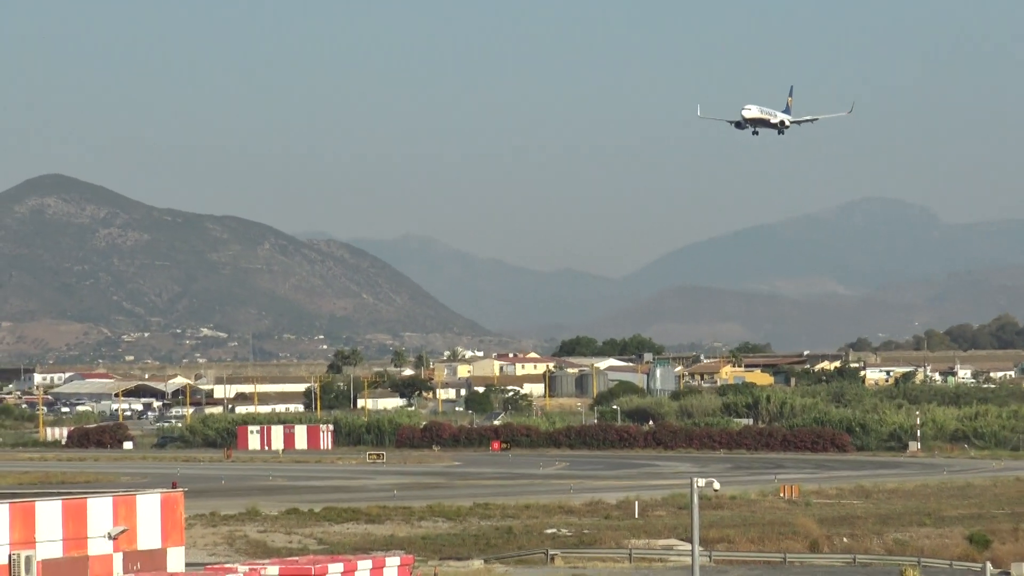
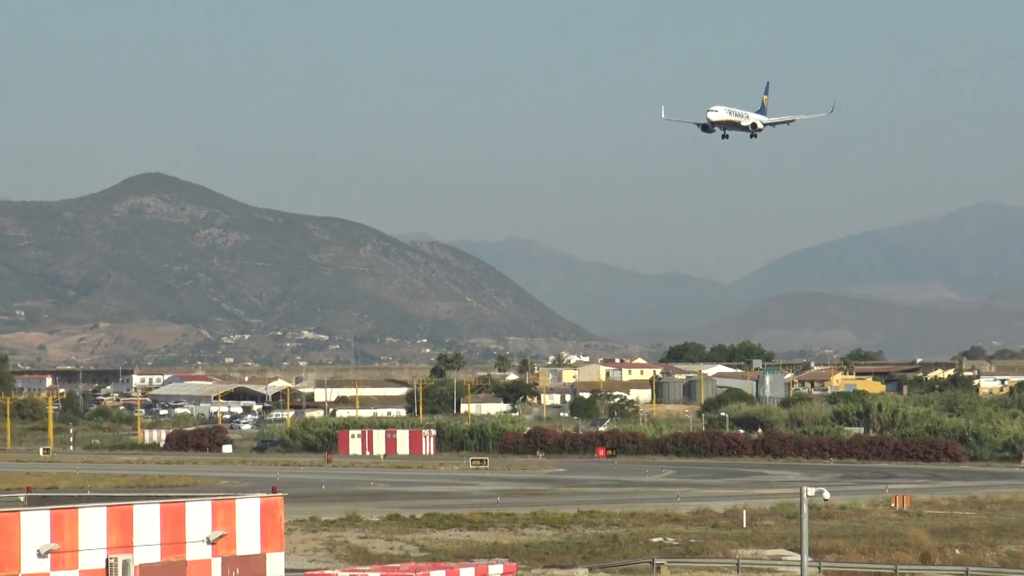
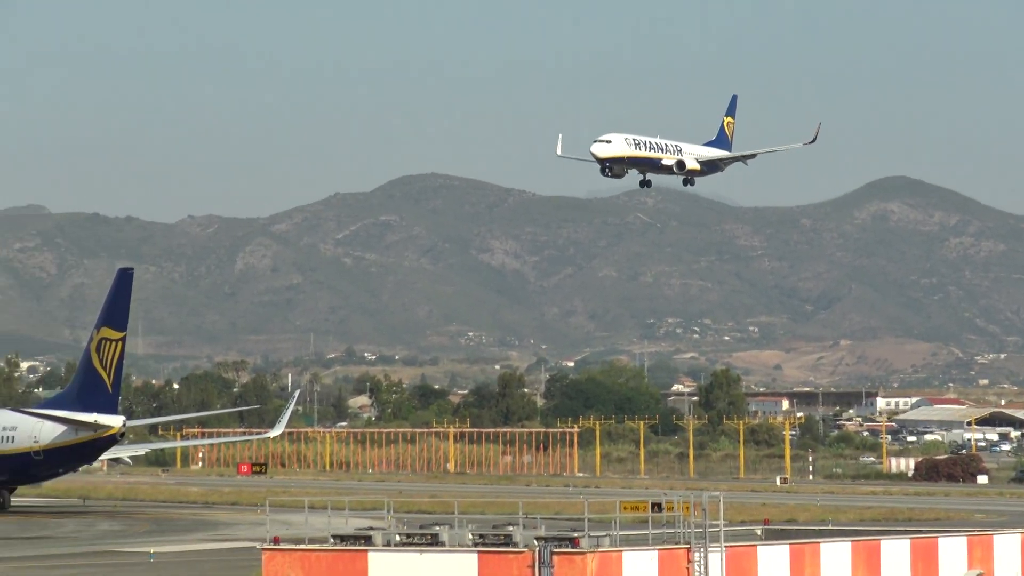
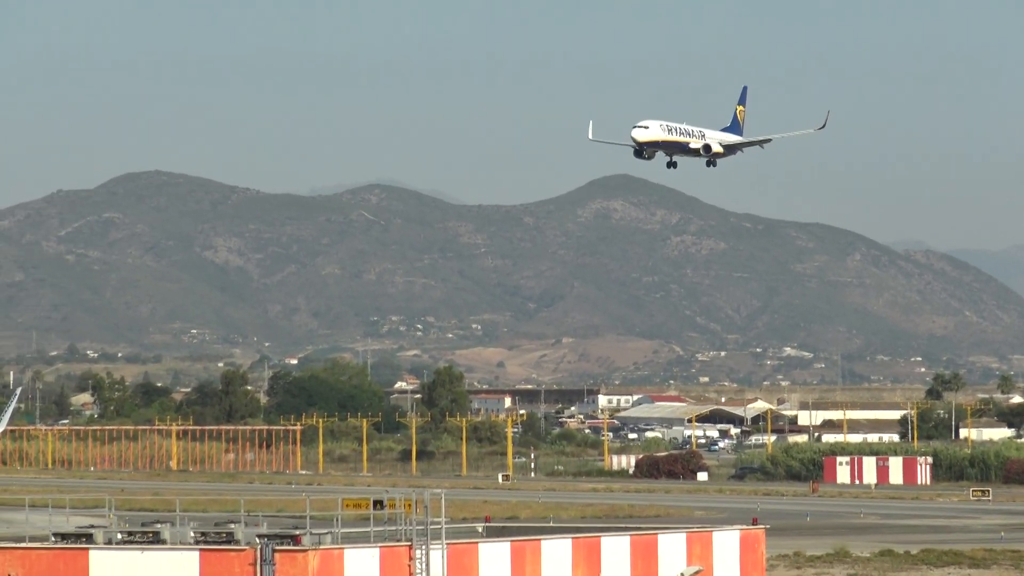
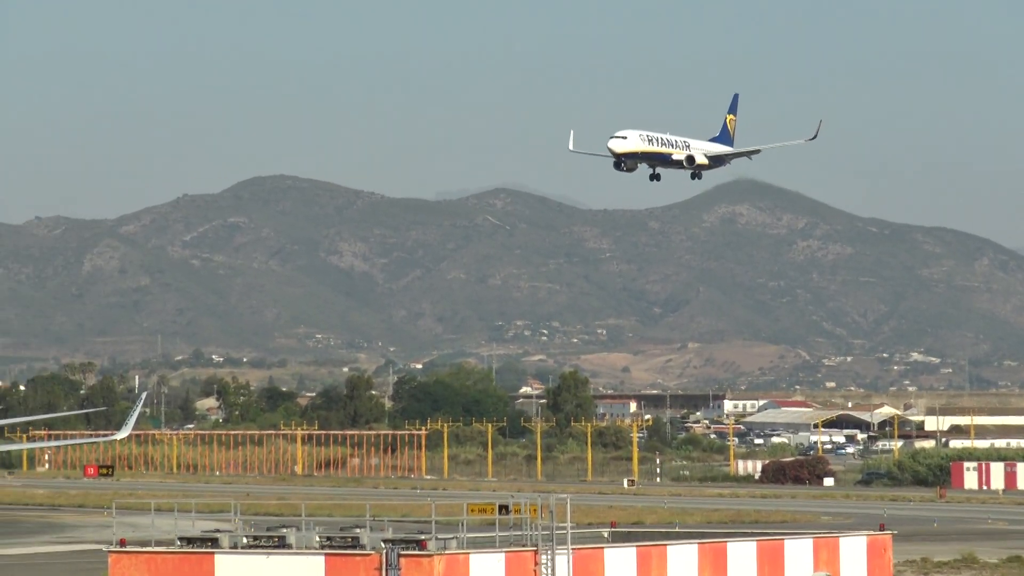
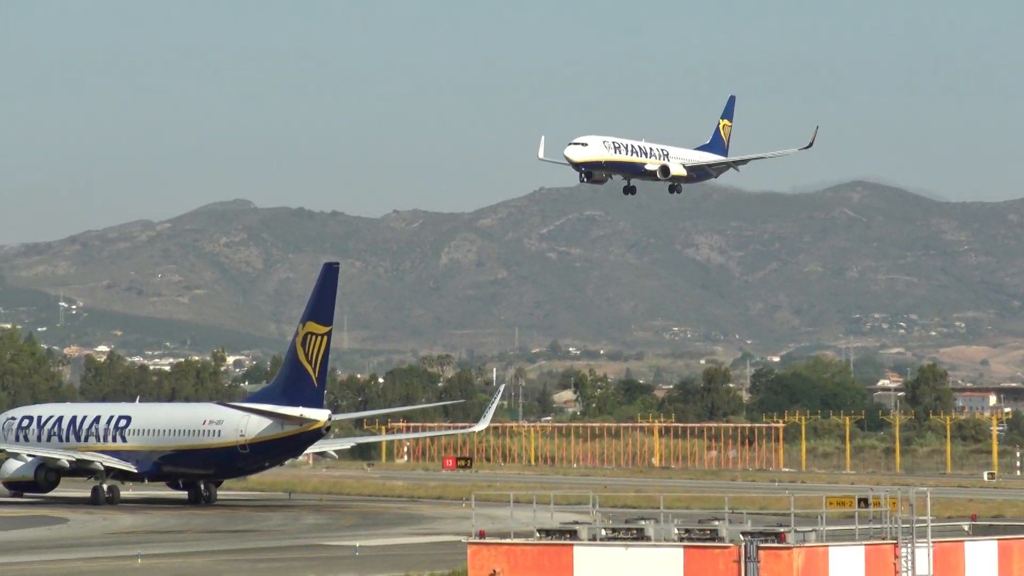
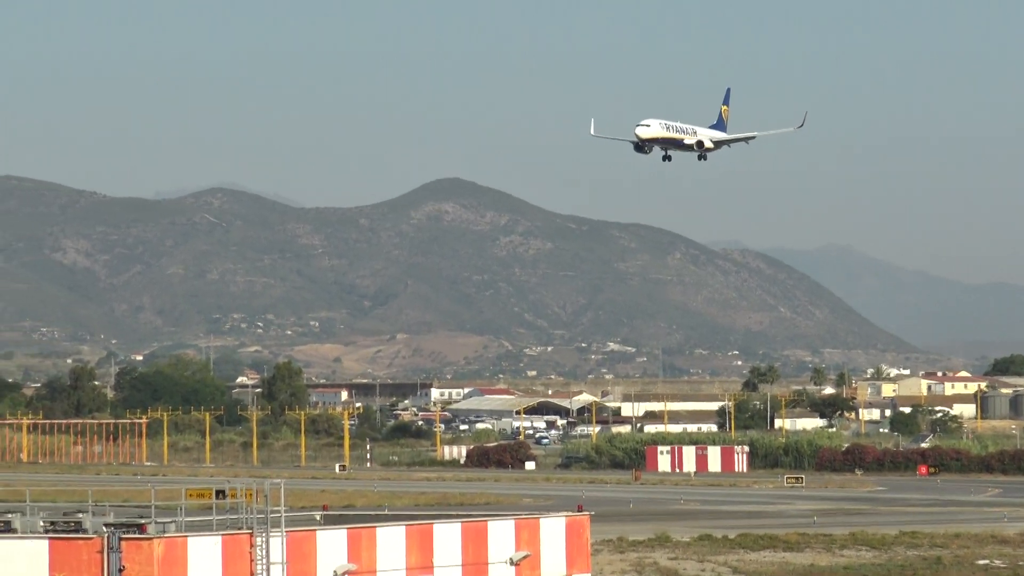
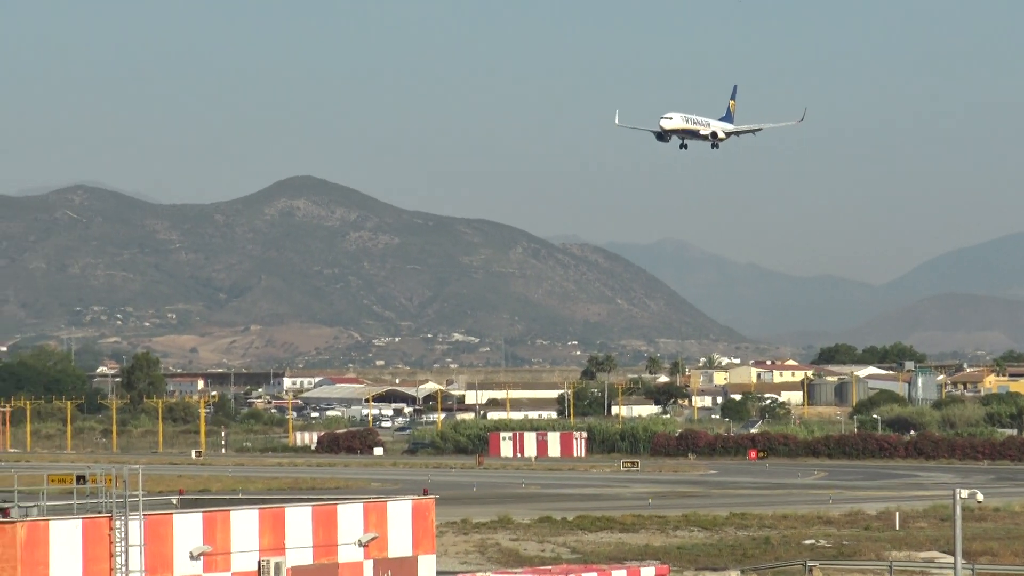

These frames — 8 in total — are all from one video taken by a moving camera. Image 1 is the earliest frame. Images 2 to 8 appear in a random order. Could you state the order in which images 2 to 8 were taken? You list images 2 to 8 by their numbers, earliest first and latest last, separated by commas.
2, 8, 7, 4, 5, 3, 6
